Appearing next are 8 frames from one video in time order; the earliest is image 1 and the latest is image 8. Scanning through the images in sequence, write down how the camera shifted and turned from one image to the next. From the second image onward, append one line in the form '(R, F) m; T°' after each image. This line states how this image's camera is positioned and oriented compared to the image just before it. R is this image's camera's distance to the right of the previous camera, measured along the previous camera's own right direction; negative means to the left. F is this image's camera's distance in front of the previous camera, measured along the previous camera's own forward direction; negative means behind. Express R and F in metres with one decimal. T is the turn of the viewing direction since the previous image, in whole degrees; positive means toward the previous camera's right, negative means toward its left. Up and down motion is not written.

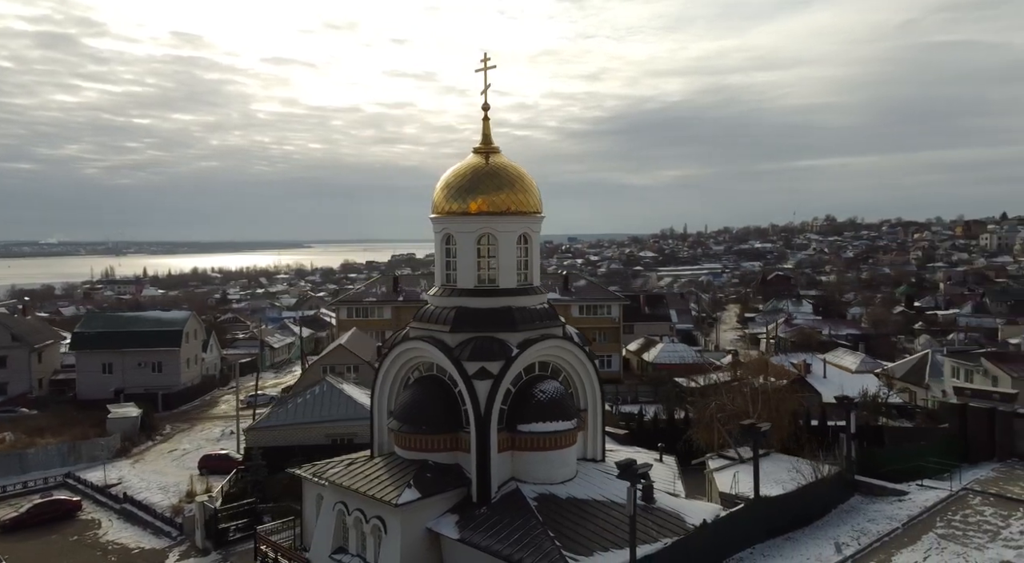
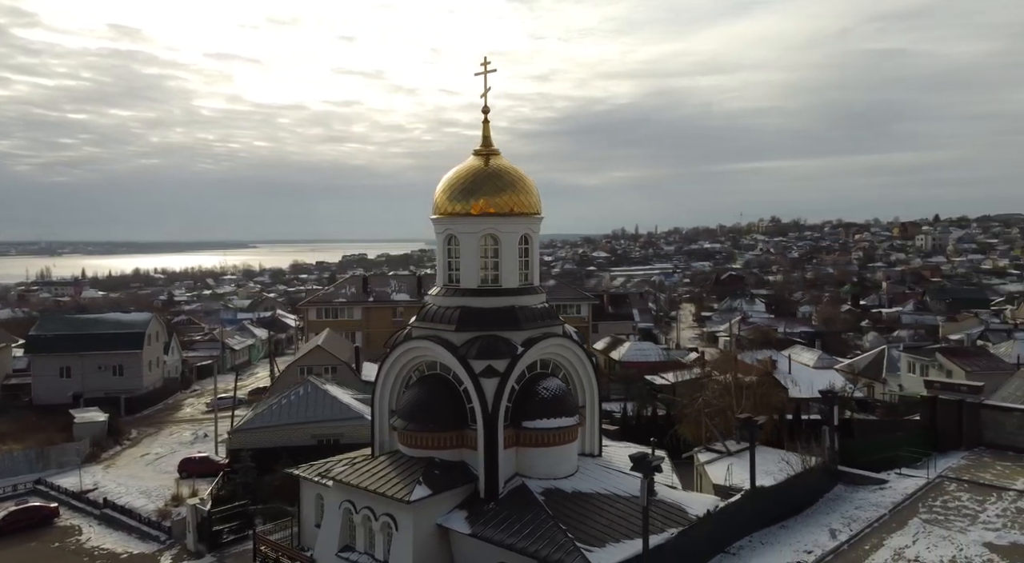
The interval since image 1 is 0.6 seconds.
(-1.3, -0.5) m; +4°
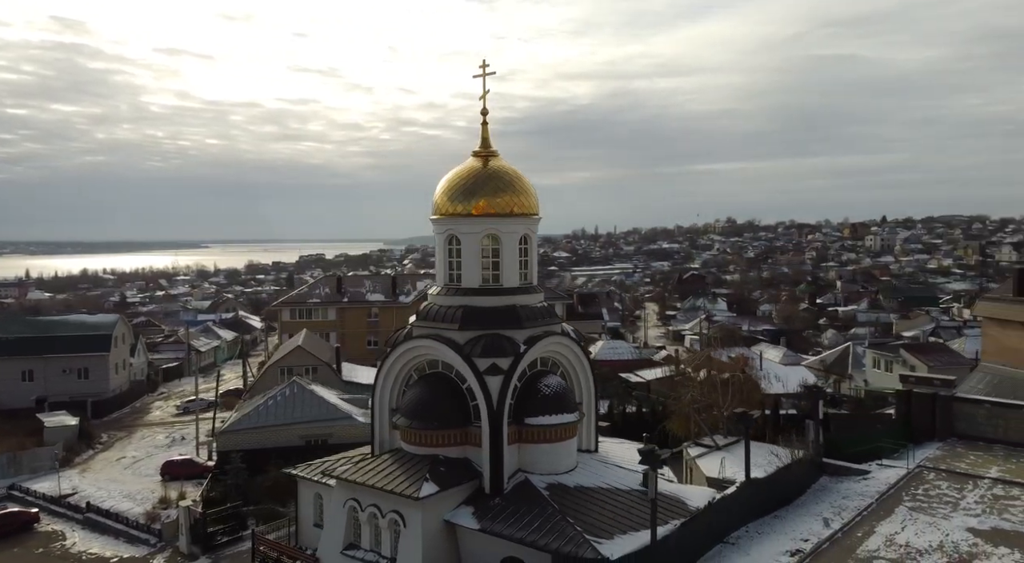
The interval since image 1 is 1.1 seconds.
(-1.1, -0.4) m; +3°
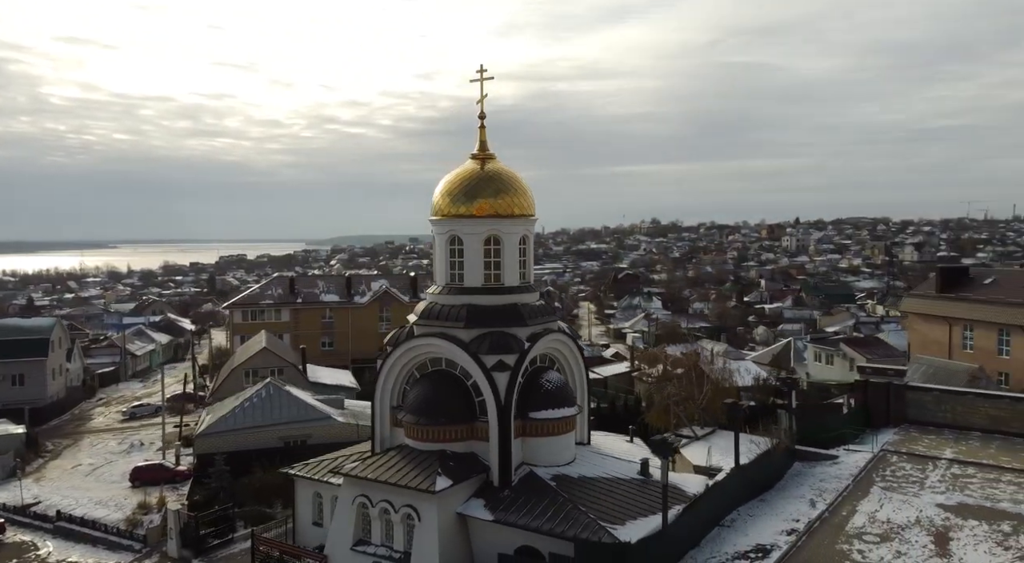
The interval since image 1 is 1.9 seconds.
(-2.0, -0.7) m; +6°
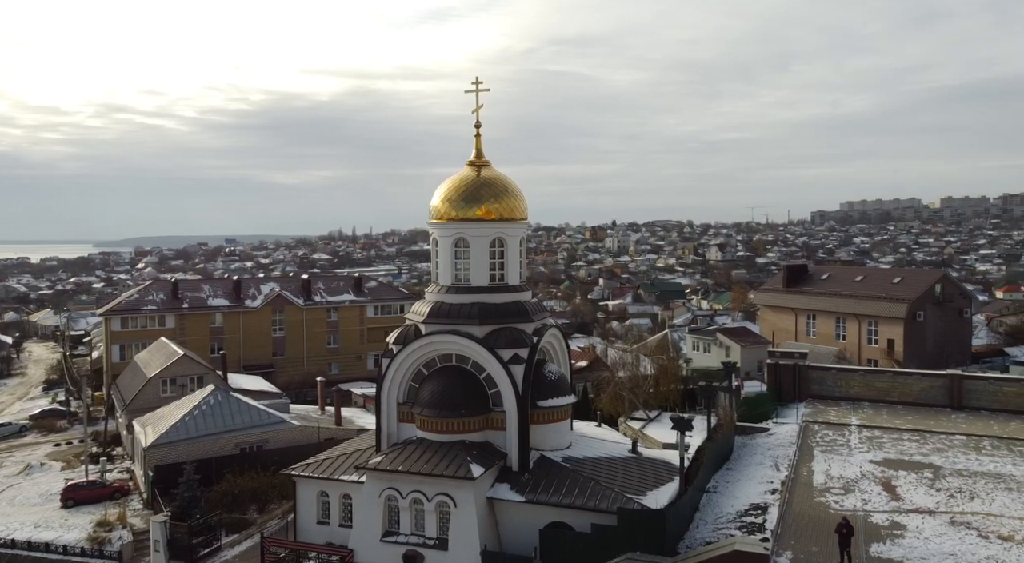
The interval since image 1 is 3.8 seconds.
(-5.4, -1.0) m; +15°
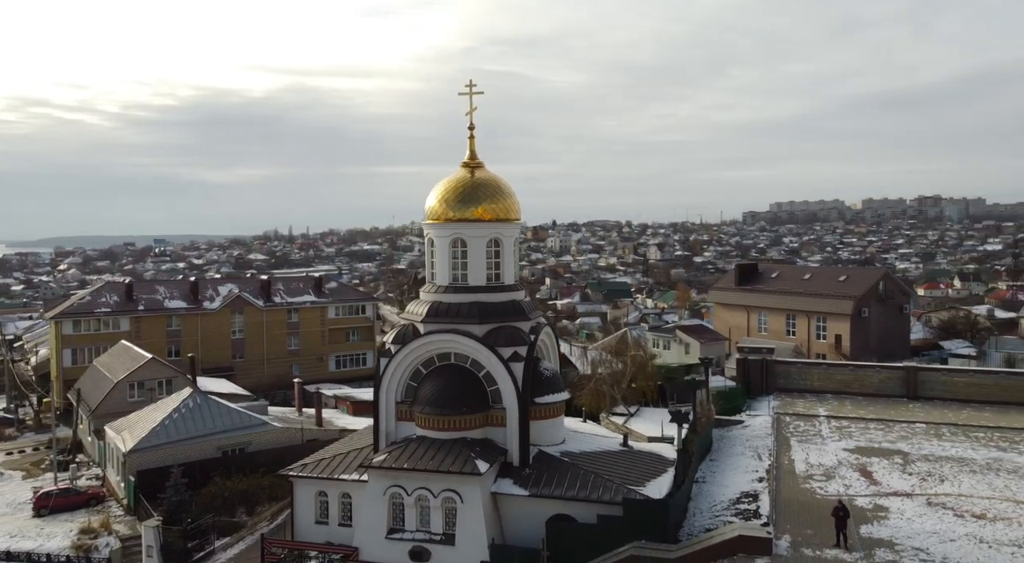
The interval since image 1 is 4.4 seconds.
(-1.8, -0.4) m; +5°
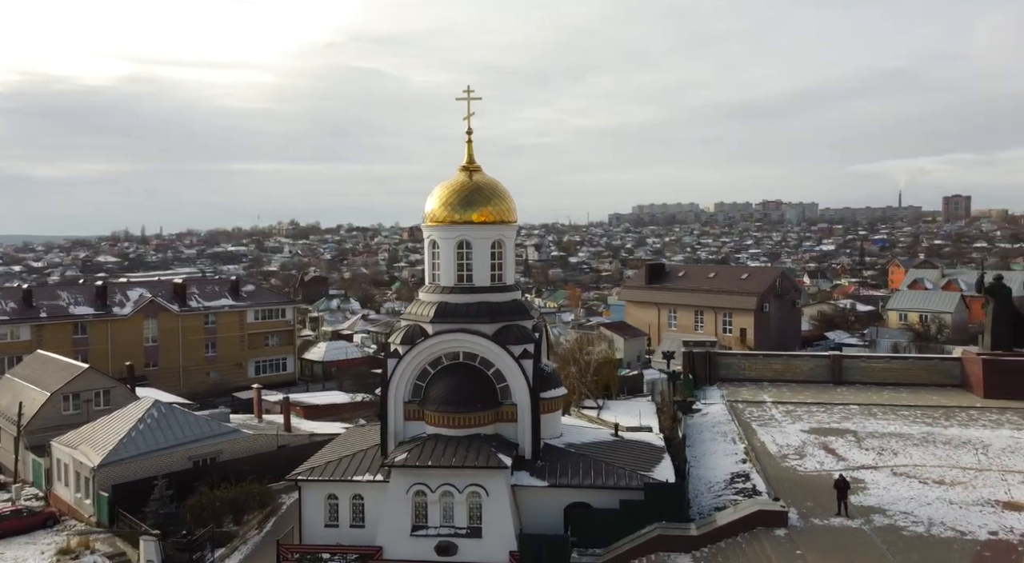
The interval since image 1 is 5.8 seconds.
(-4.2, -0.2) m; +11°
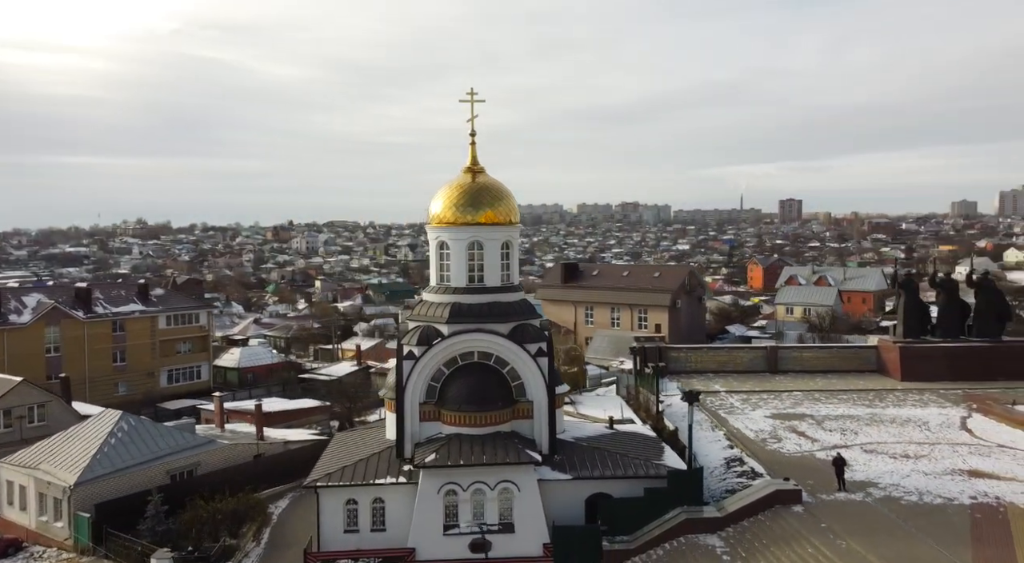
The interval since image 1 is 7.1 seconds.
(-4.4, +0.3) m; +12°
